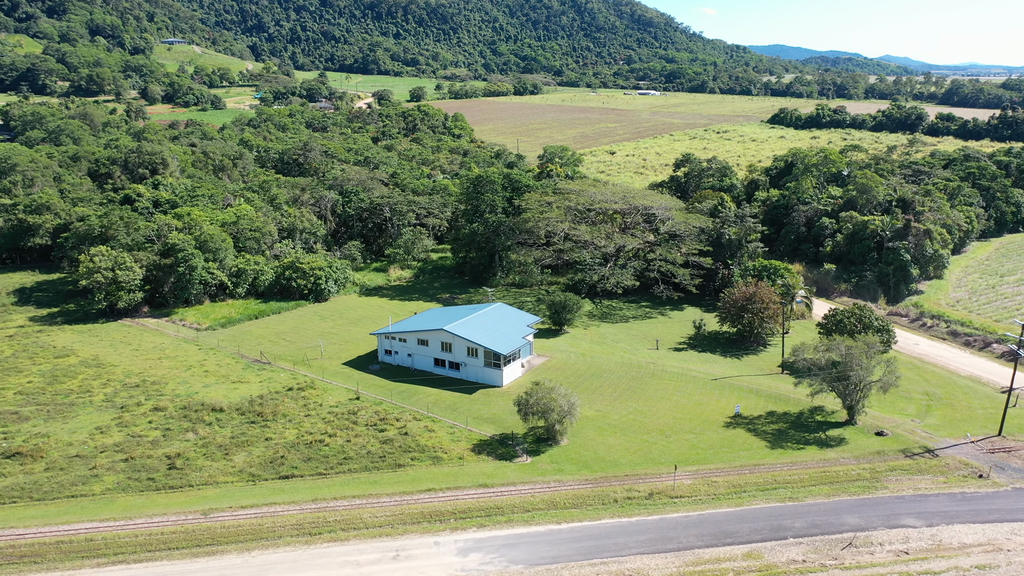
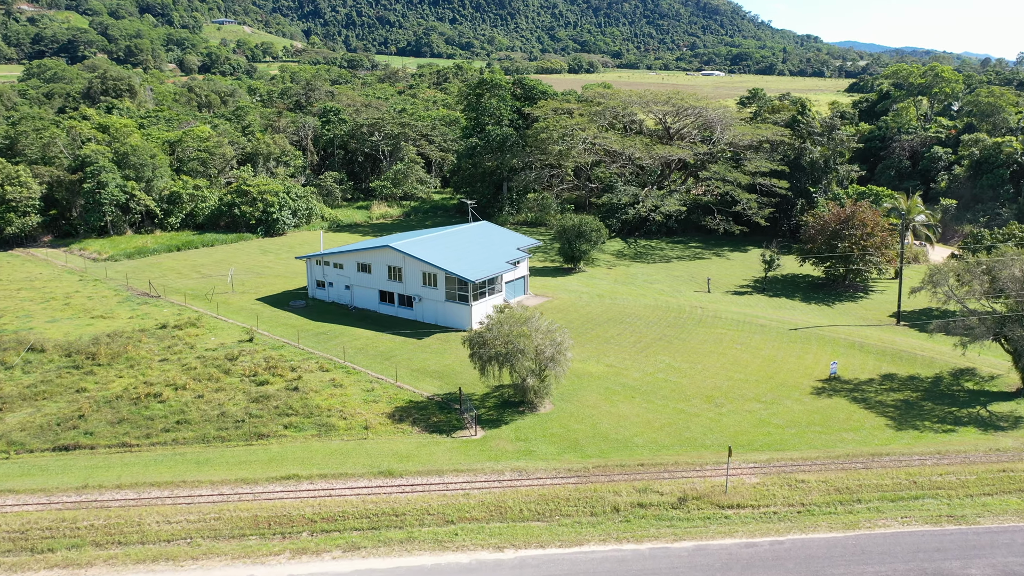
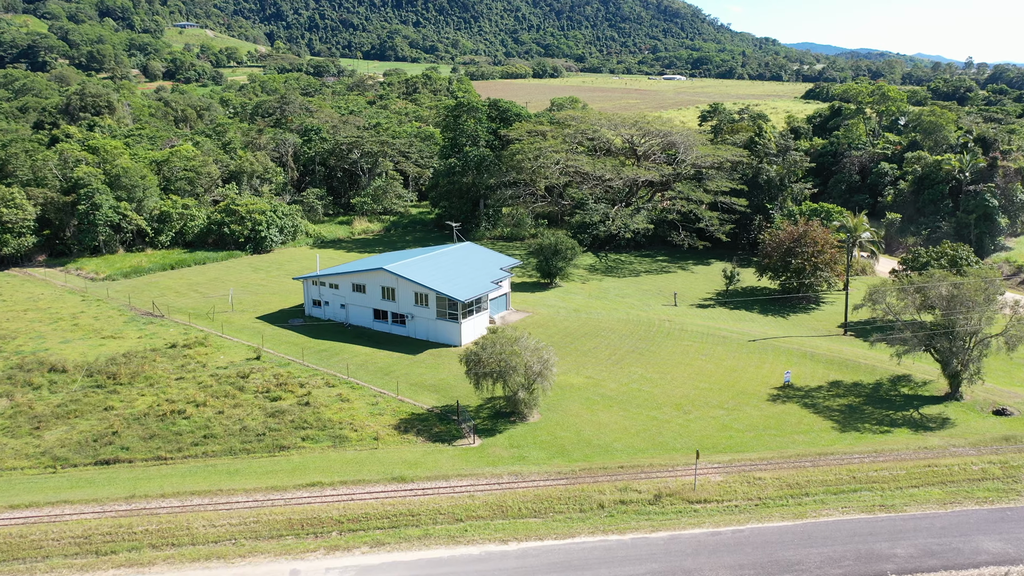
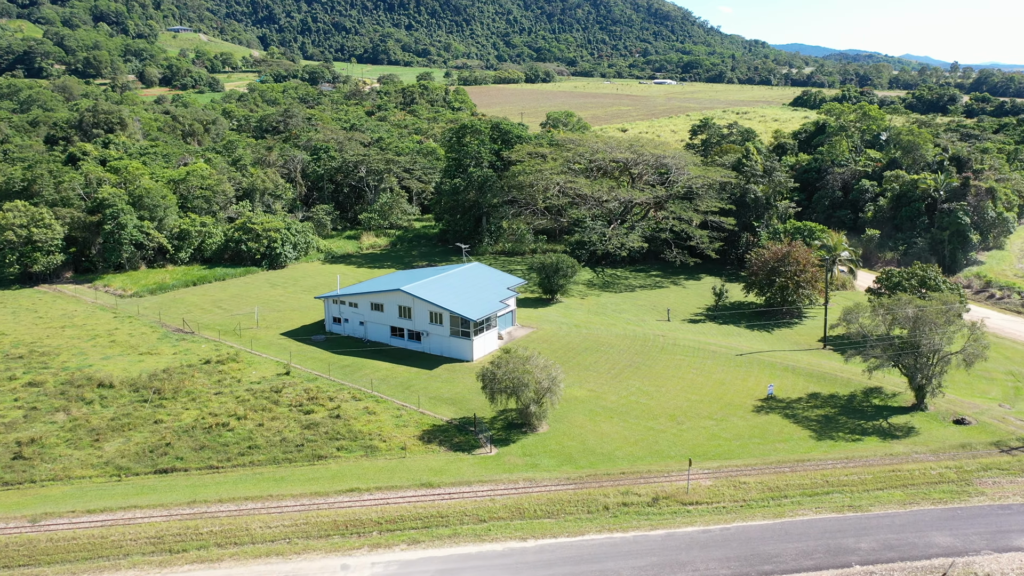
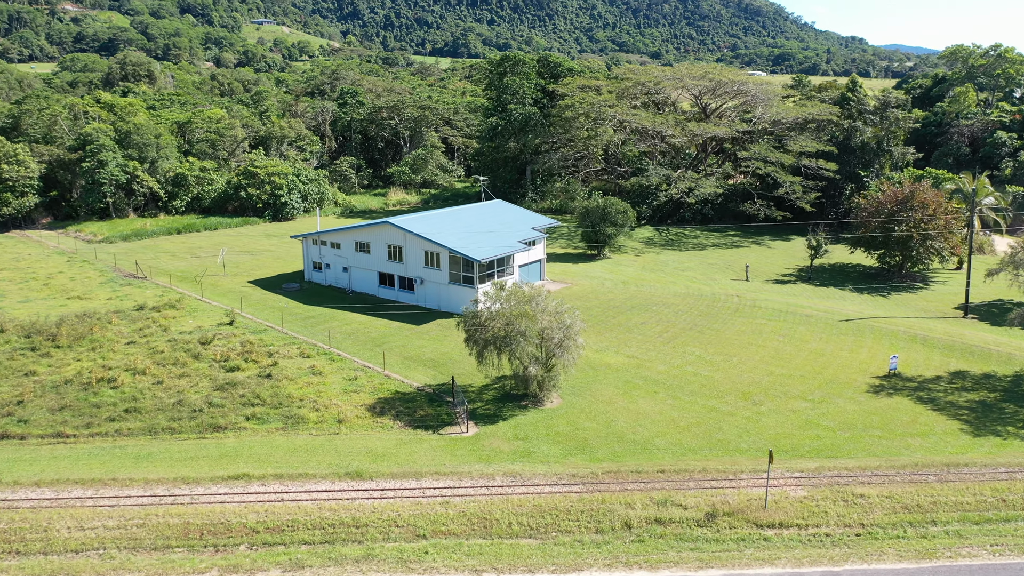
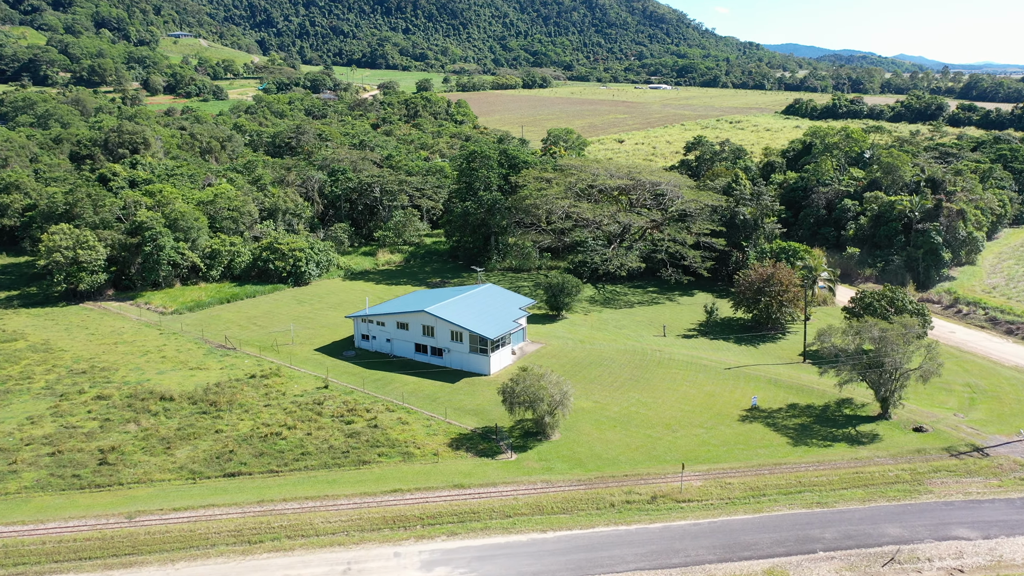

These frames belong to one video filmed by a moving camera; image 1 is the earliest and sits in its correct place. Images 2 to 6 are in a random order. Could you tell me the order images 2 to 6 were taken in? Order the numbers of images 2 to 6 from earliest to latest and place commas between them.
6, 4, 3, 2, 5
